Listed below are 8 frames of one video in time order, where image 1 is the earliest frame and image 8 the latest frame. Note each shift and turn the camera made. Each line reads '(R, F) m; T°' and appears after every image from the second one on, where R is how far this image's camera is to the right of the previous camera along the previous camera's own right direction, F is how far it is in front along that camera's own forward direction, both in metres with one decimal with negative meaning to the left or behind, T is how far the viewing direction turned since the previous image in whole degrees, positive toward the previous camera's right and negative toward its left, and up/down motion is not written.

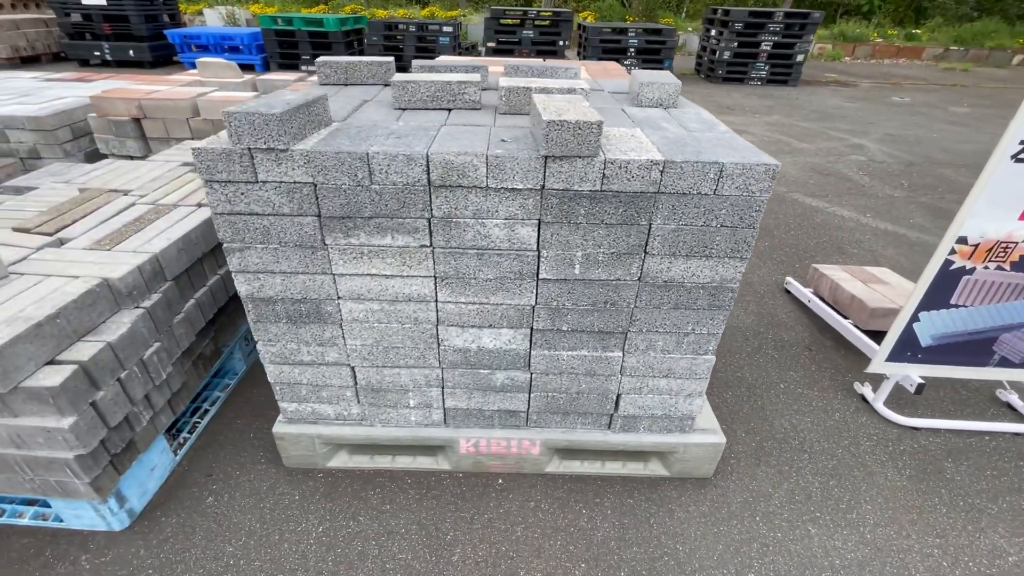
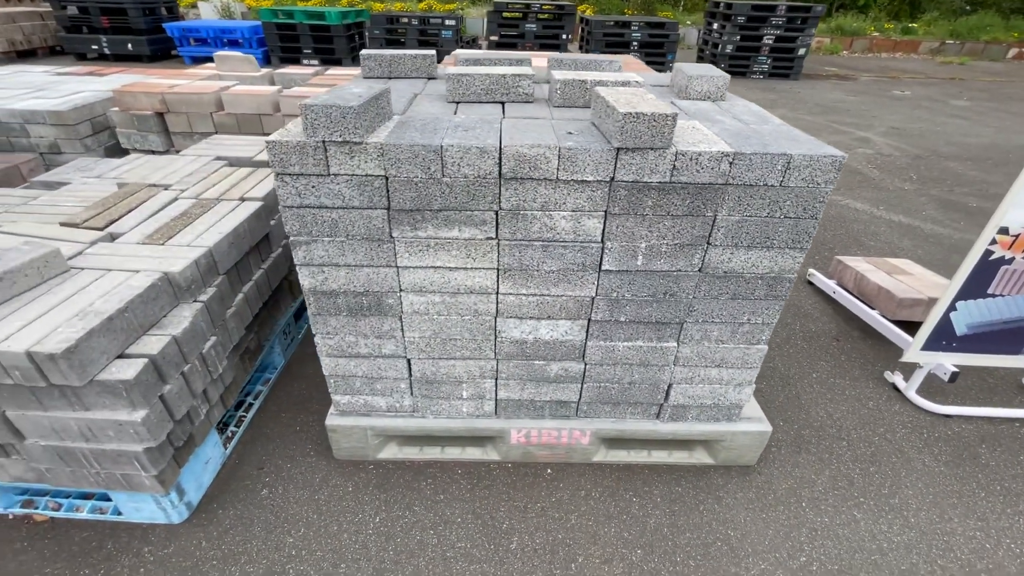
(-0.3, 0.0) m; +1°
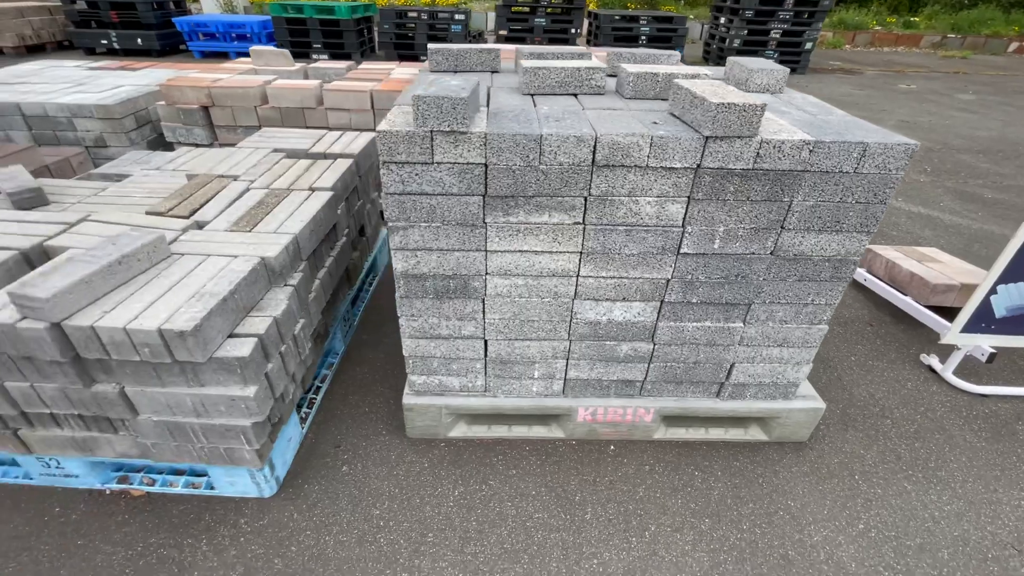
(-0.5, -0.1) m; 0°
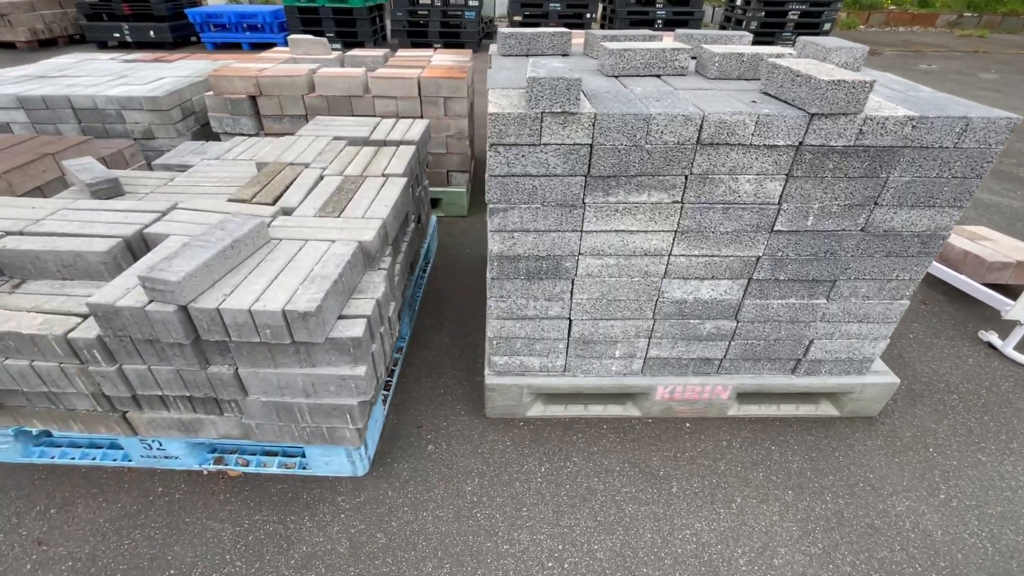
(-0.5, -0.1) m; 0°
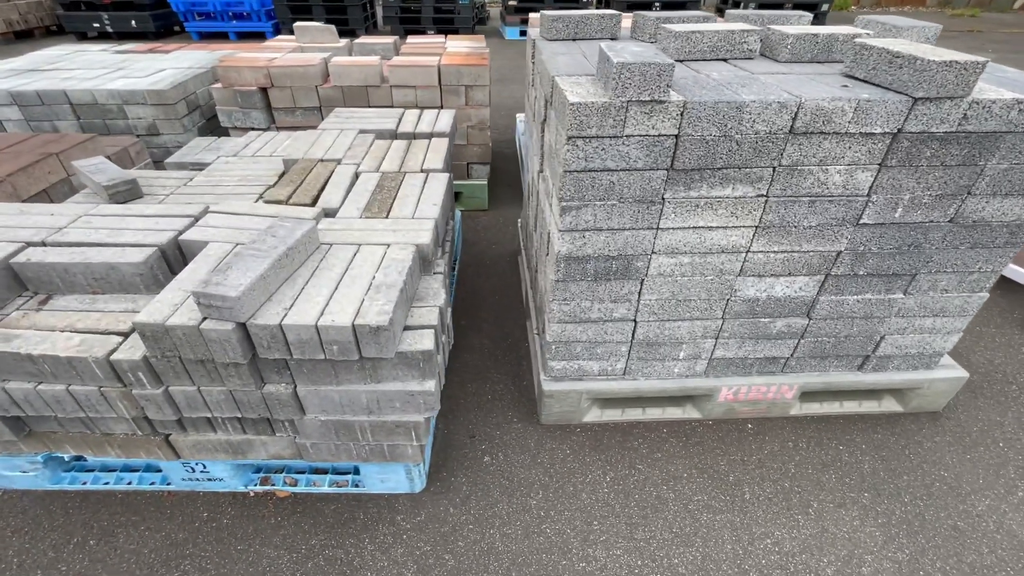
(-0.4, +0.2) m; +1°
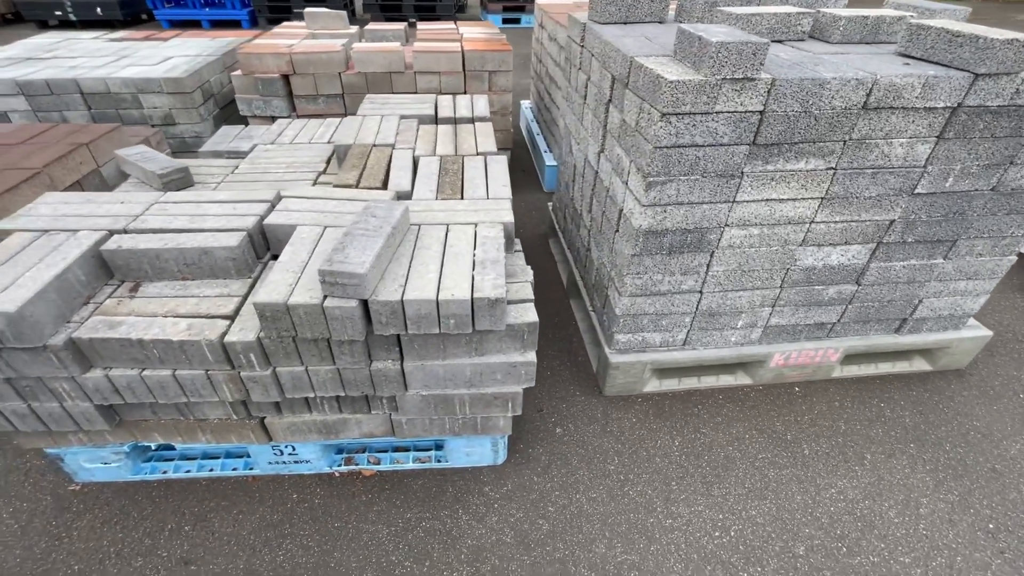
(-0.6, -0.1) m; +3°
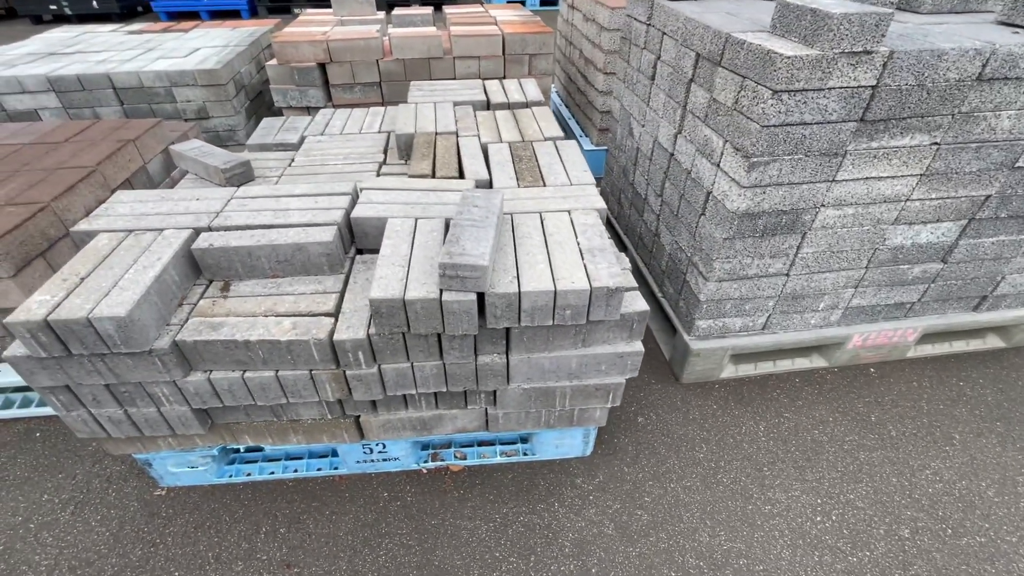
(-0.5, +0.1) m; 0°
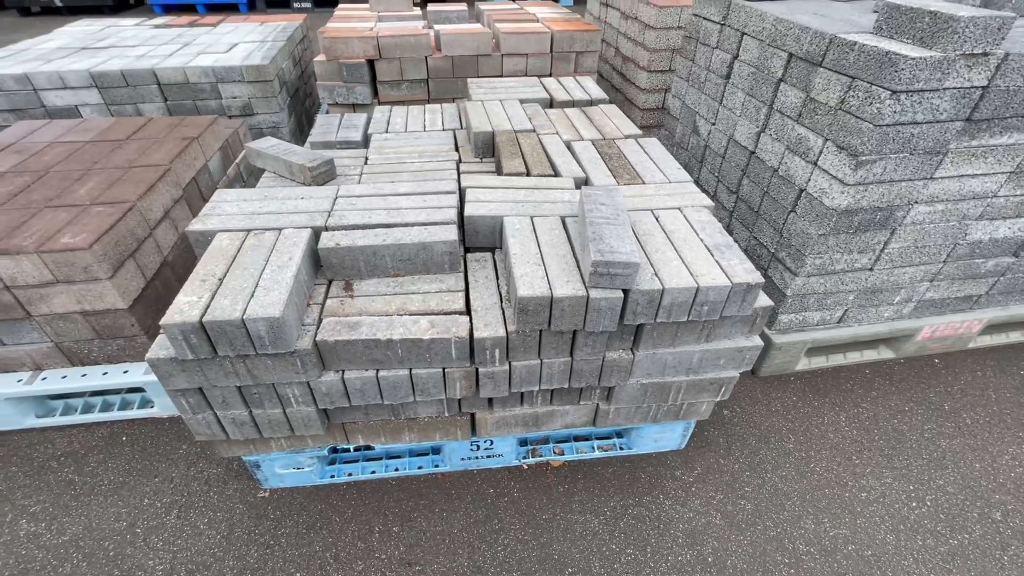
(-0.7, 0.0) m; +2°
